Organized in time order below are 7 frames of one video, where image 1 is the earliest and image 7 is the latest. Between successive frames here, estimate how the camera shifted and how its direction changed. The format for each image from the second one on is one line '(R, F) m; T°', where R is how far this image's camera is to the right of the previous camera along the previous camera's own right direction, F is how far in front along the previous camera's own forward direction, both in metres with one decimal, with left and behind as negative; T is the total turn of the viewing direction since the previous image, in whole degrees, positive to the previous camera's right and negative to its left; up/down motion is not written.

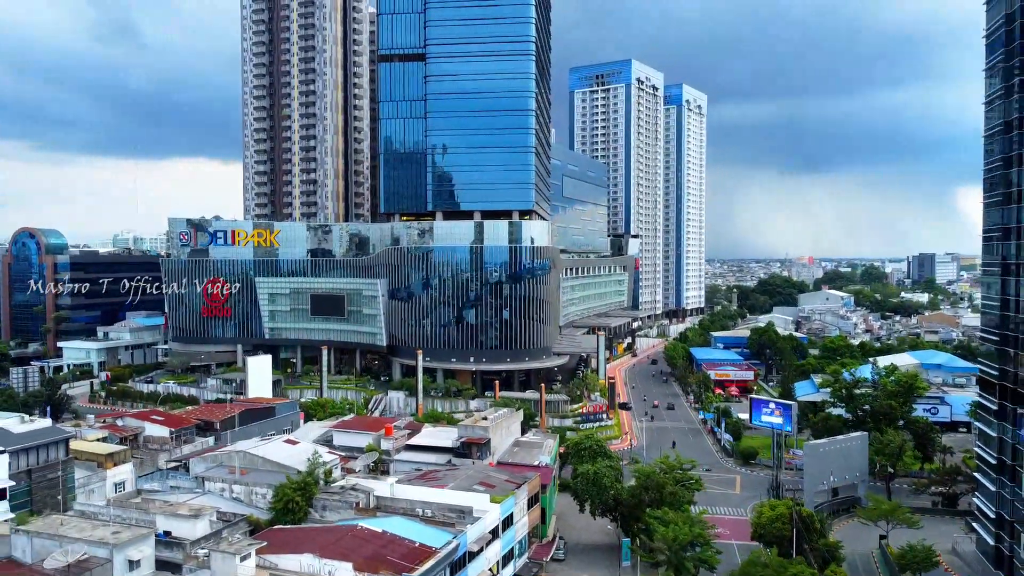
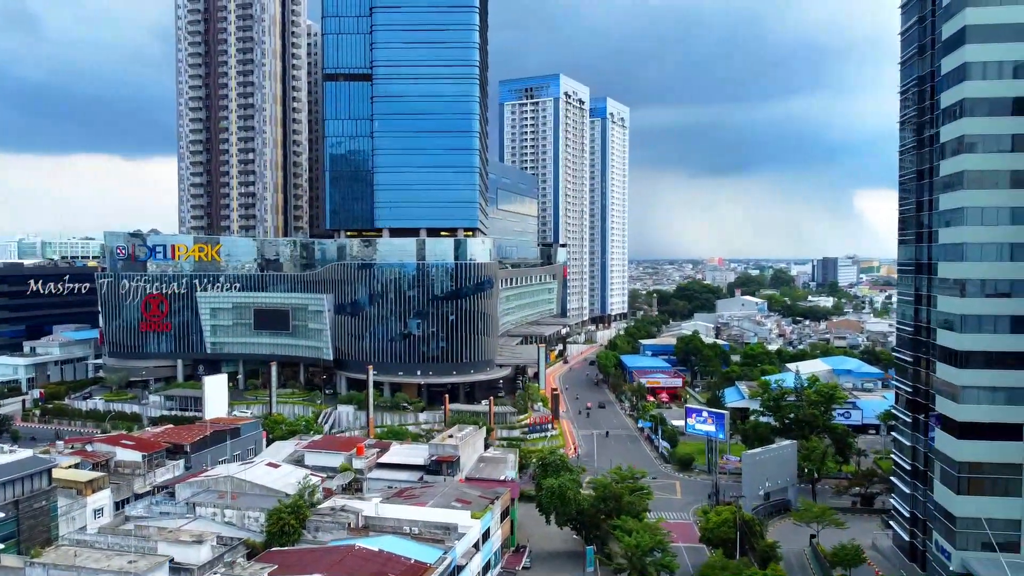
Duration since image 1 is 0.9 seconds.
(-2.4, -2.4) m; +6°
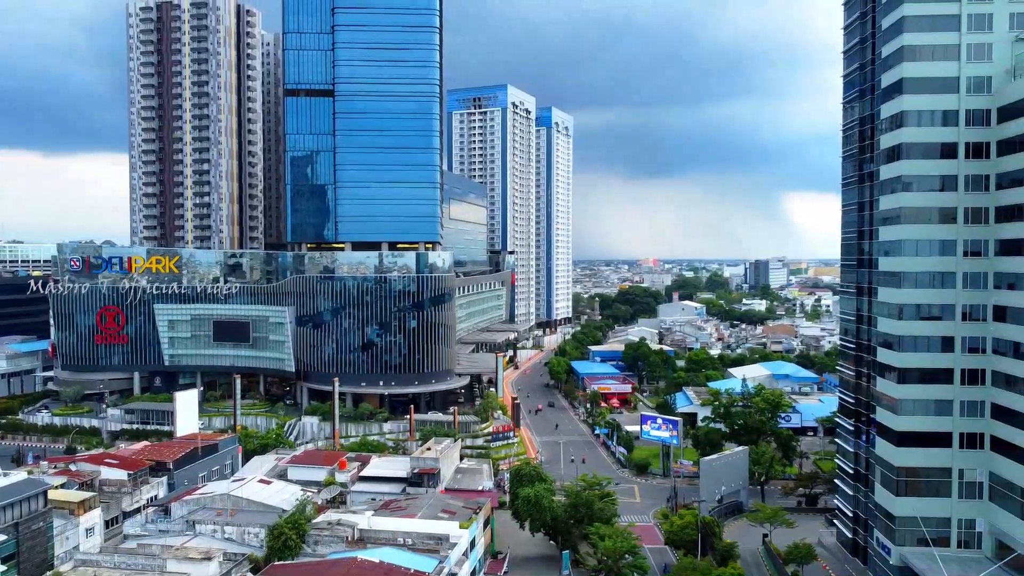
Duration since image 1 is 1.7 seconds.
(-2.0, -2.2) m; +5°
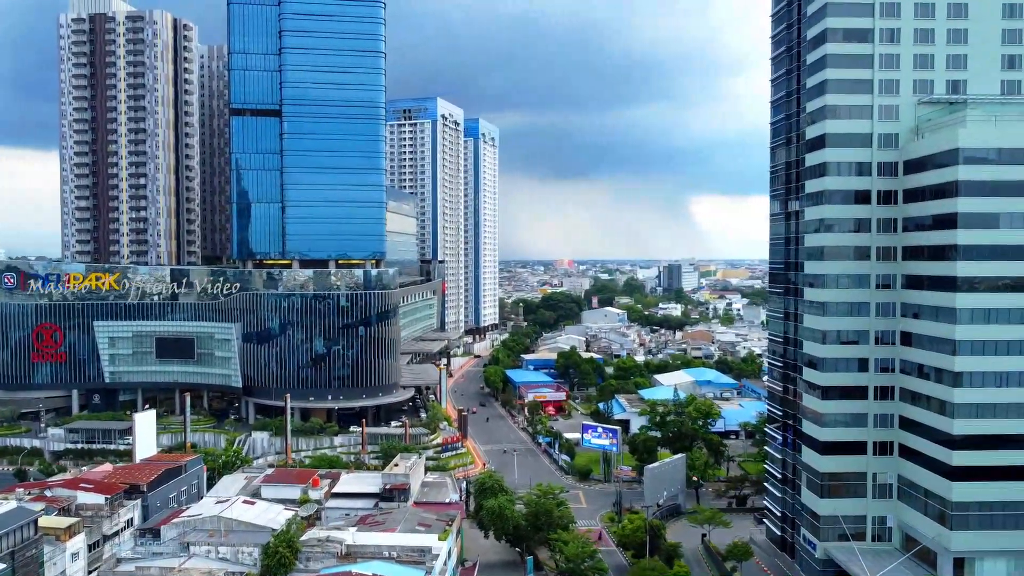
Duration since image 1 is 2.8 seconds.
(-2.7, -3.1) m; +6°
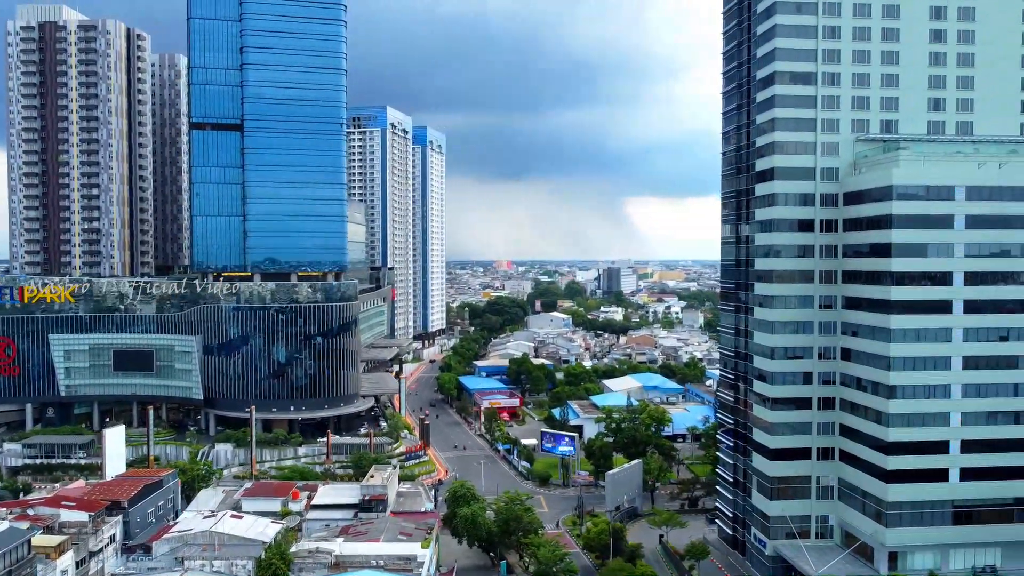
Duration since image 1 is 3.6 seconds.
(-2.0, -2.4) m; +4°
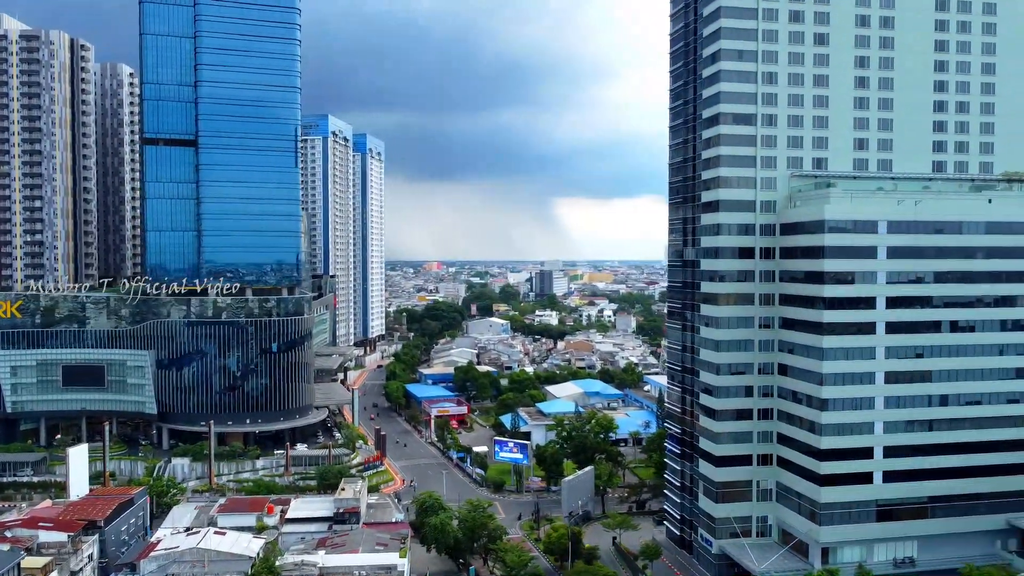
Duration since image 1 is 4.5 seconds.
(-2.2, -2.8) m; +5°
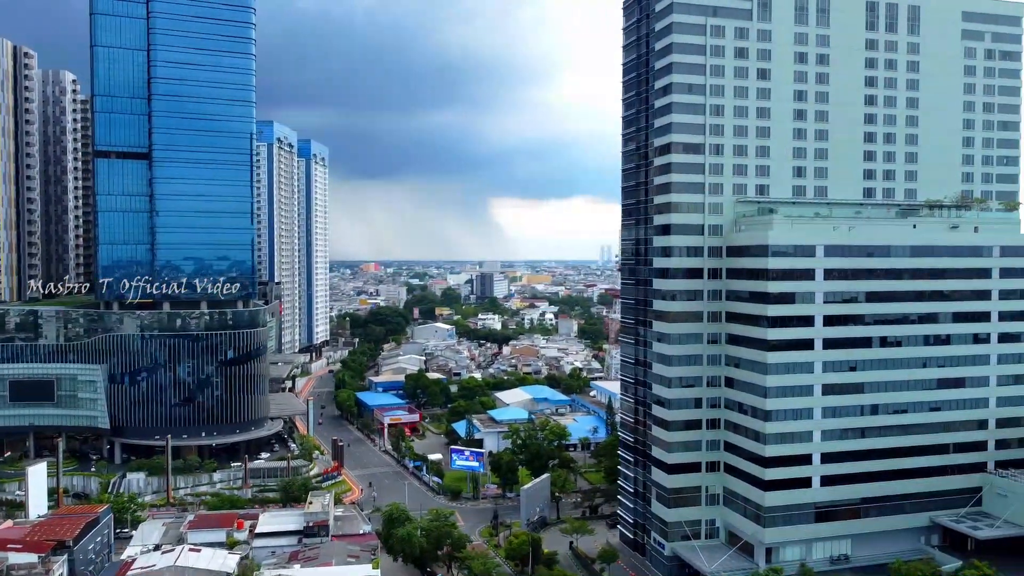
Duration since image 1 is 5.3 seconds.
(-1.6, -2.1) m; +4°
